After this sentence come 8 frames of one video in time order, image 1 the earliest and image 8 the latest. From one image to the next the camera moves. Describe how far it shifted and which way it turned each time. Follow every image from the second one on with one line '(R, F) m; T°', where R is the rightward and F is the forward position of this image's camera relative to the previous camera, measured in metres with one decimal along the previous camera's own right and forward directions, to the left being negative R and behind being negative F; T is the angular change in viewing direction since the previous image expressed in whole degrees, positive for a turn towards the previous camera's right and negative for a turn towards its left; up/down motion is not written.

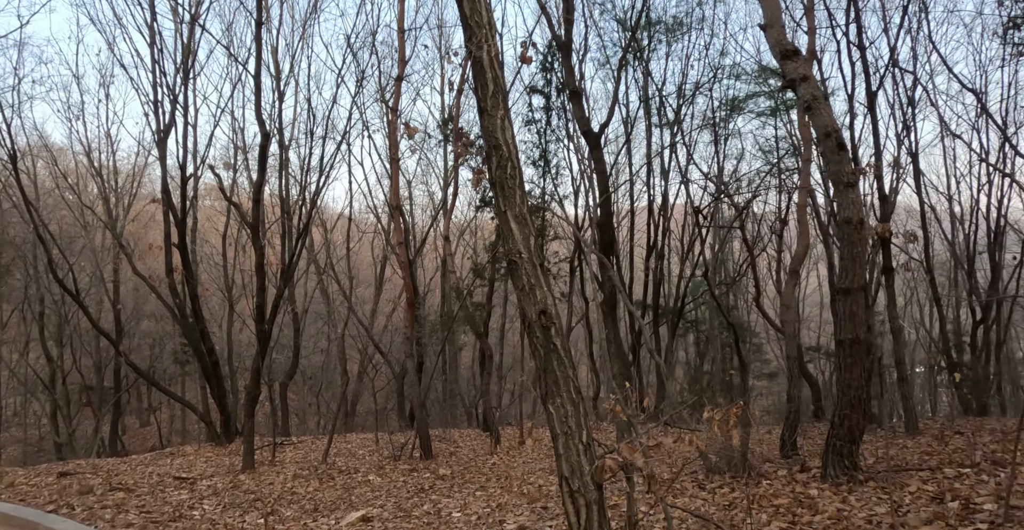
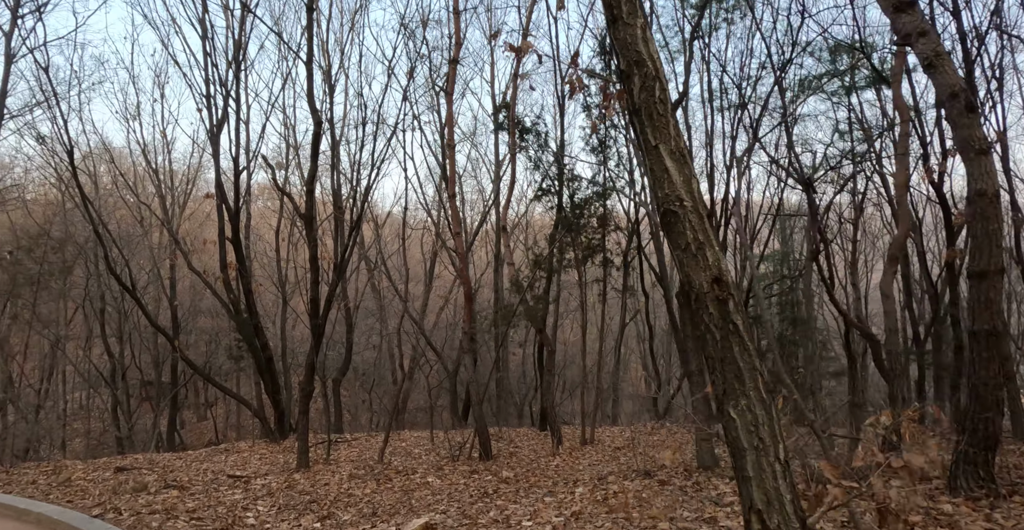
(-0.2, +0.5) m; -3°
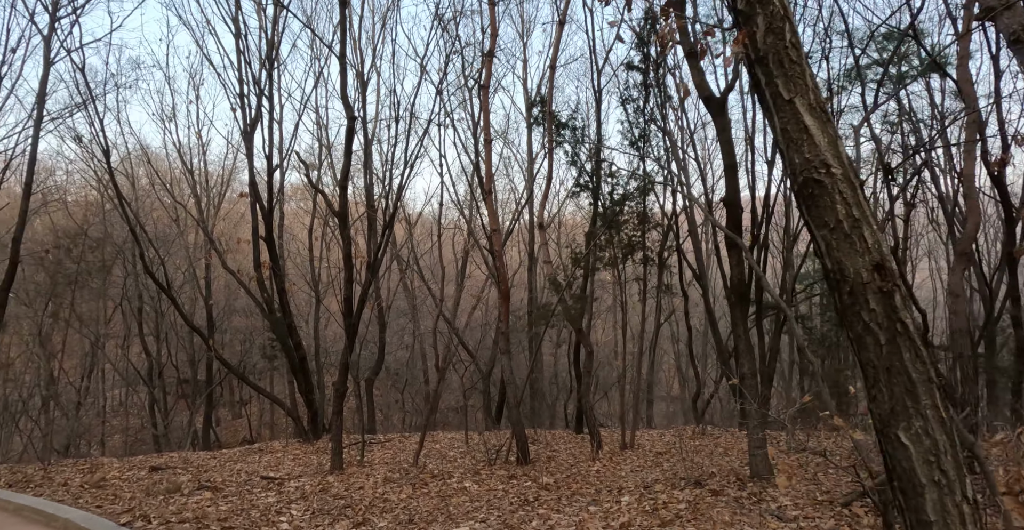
(-0.1, +0.3) m; -2°
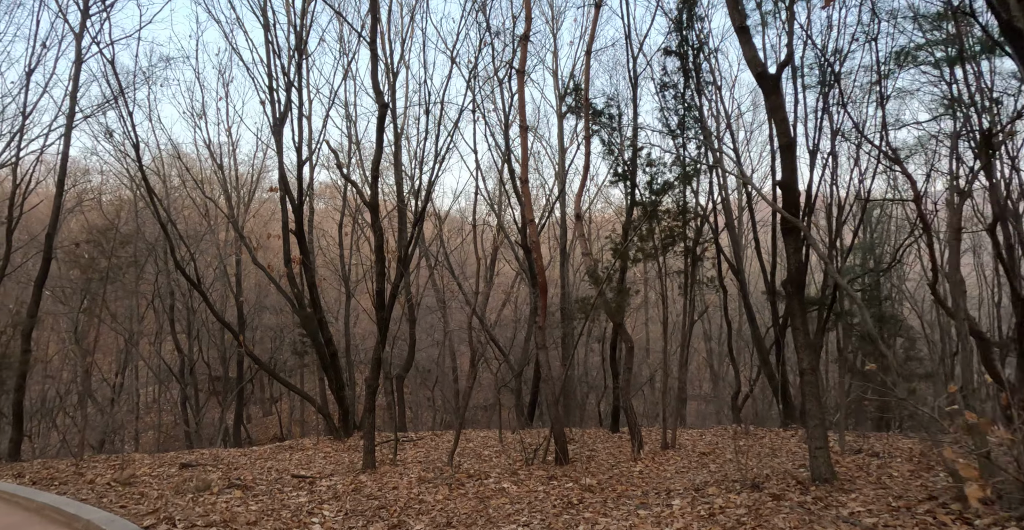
(-0.1, +0.3) m; -2°
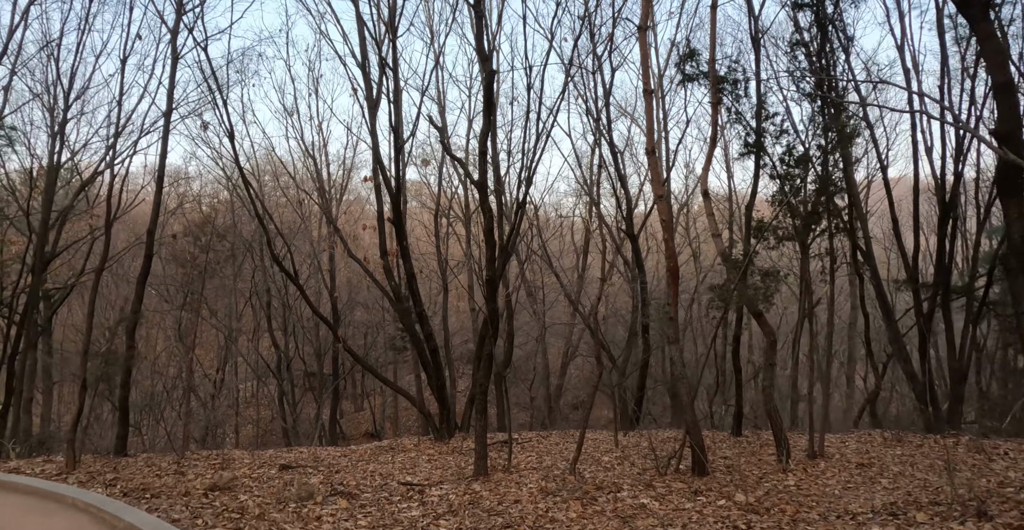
(-0.4, +0.9) m; -6°
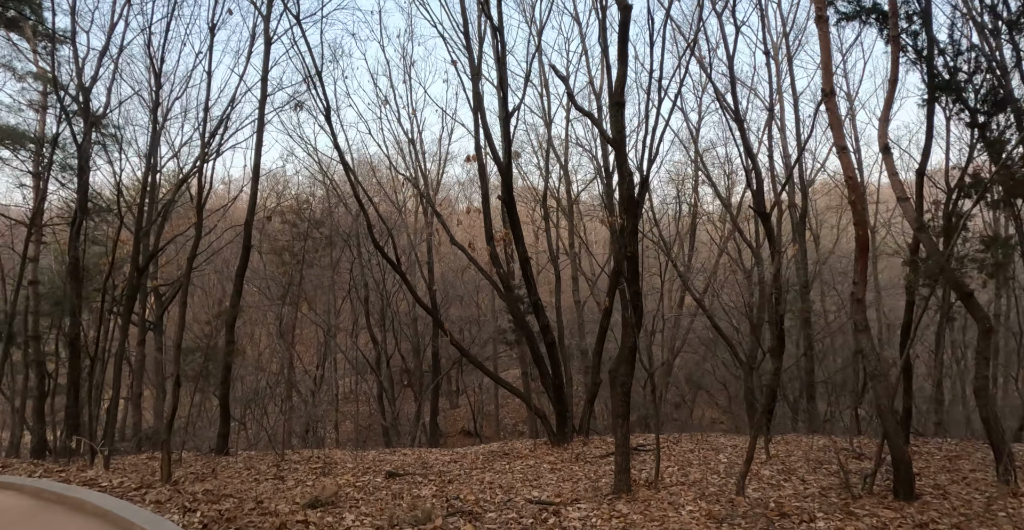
(-0.5, +1.2) m; -7°
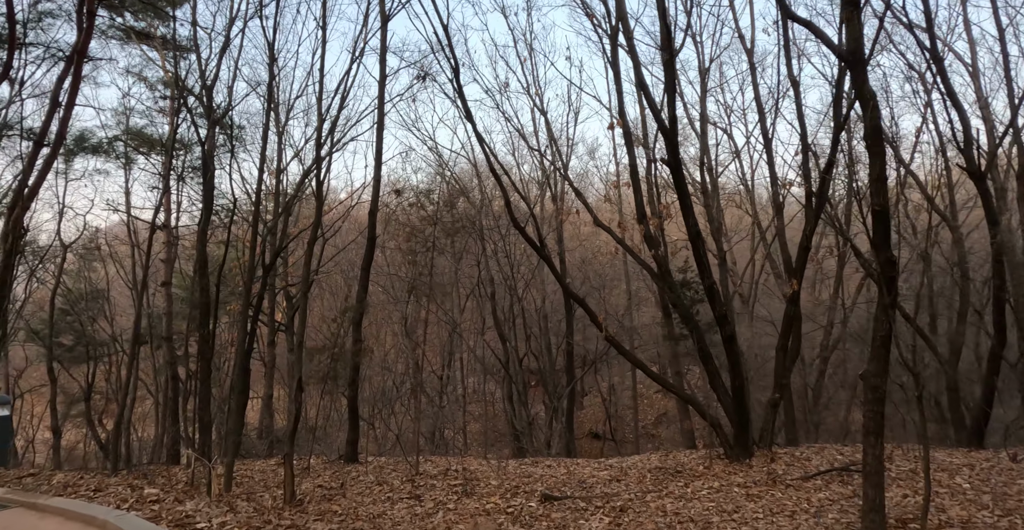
(-0.5, +1.5) m; -9°
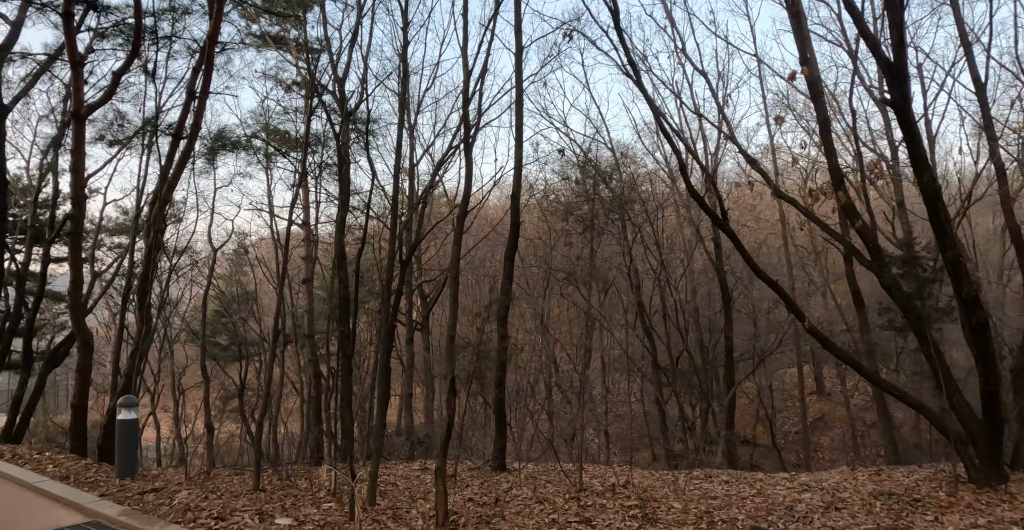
(-0.5, +1.2) m; -9°
